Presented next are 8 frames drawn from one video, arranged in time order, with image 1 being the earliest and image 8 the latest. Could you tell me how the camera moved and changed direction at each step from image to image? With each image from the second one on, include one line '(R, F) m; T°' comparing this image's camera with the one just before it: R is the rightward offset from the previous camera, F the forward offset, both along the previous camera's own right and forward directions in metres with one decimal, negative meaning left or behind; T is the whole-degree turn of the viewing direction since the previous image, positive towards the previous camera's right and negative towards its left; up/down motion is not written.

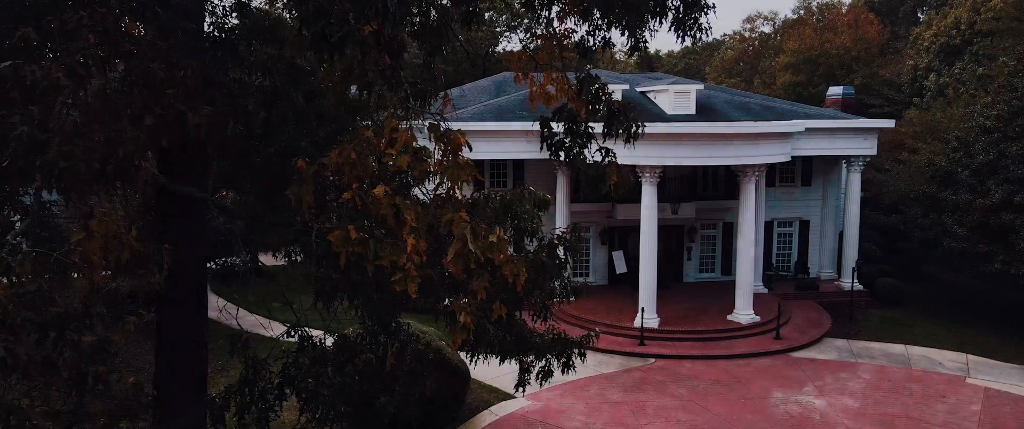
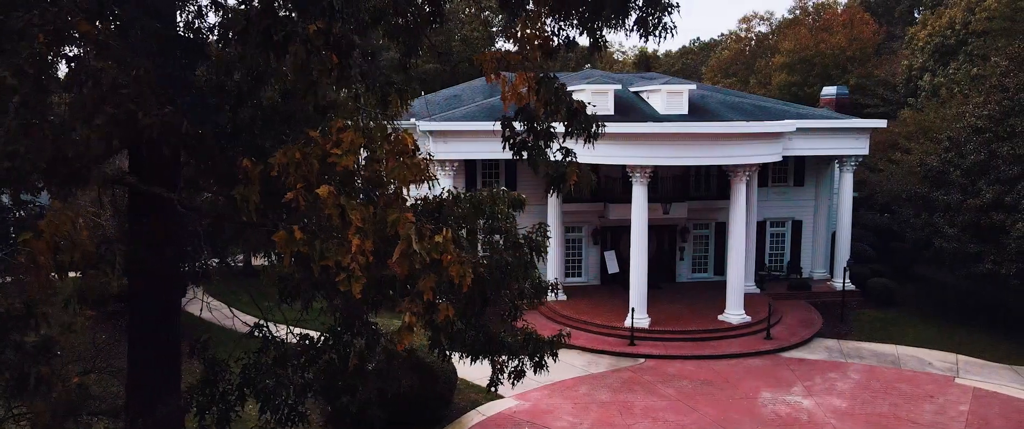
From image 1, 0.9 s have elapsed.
(+0.2, 0.0) m; 0°
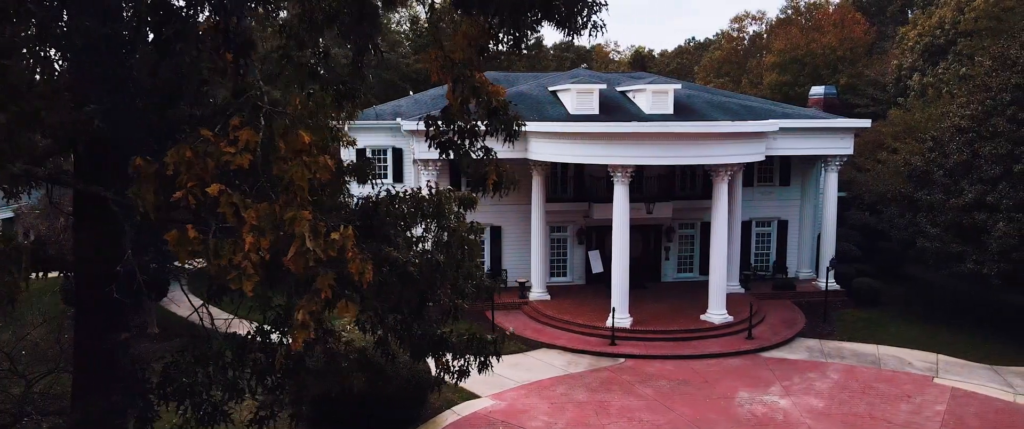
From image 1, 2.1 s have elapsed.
(+0.5, 0.0) m; 0°
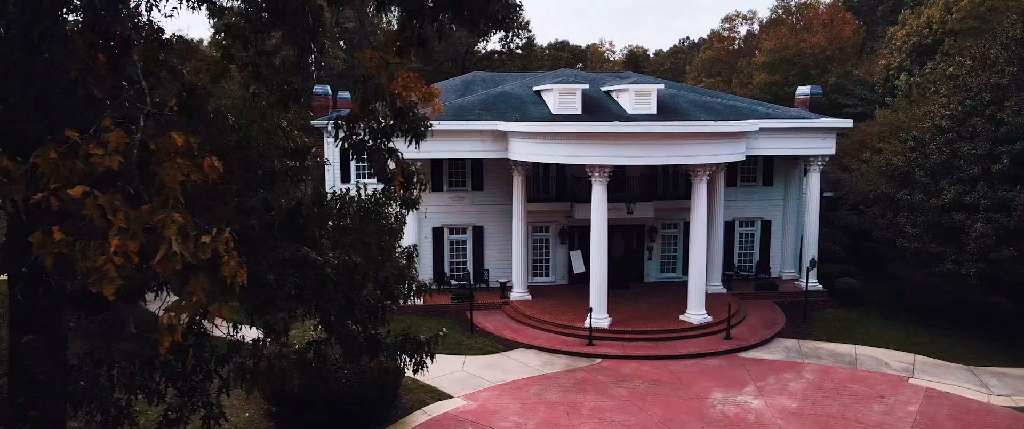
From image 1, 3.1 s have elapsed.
(+0.6, 0.0) m; 0°
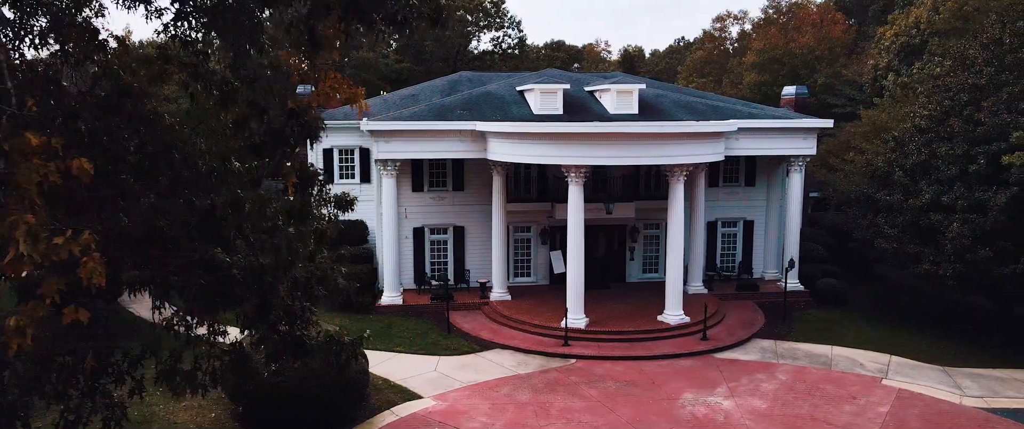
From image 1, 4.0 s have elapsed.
(+0.7, 0.0) m; 0°
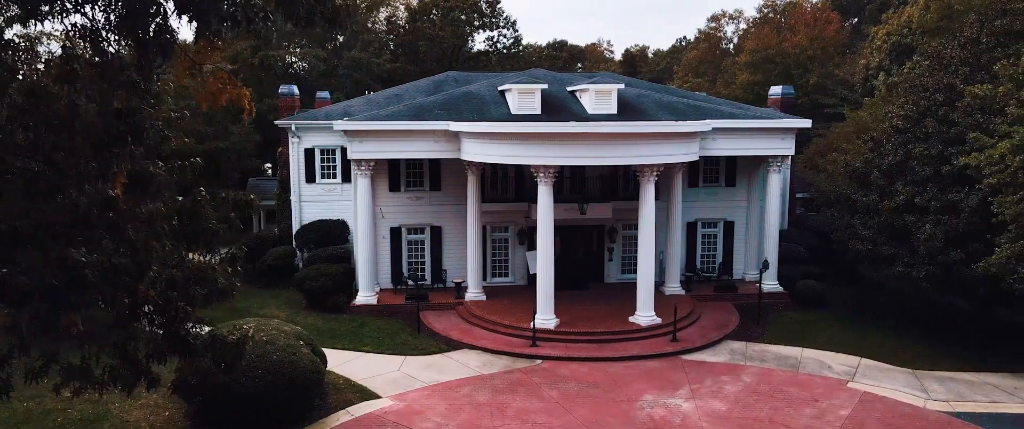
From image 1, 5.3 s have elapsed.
(+1.1, 0.0) m; -1°
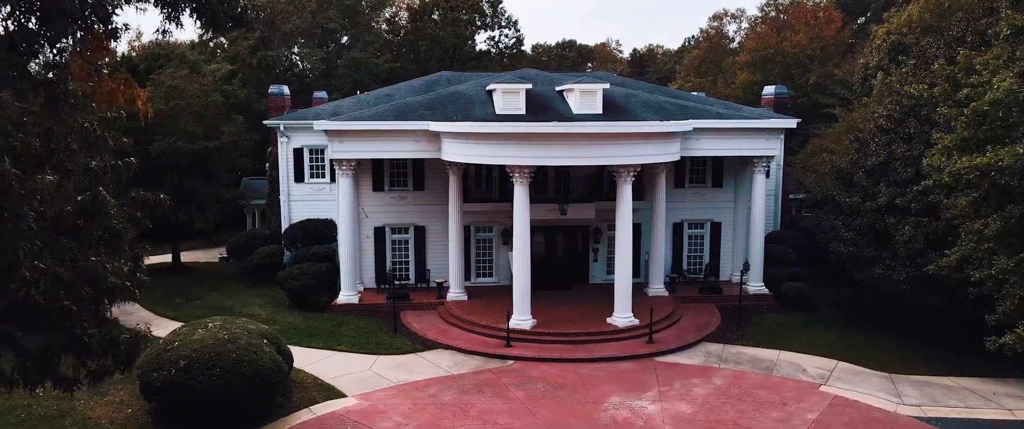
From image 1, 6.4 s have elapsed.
(+1.1, 0.0) m; -1°
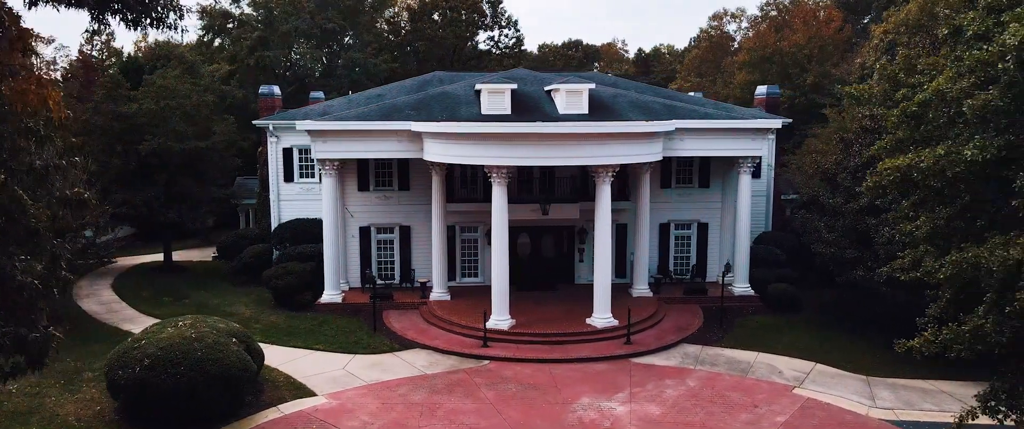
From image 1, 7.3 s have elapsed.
(+0.9, 0.0) m; -1°
